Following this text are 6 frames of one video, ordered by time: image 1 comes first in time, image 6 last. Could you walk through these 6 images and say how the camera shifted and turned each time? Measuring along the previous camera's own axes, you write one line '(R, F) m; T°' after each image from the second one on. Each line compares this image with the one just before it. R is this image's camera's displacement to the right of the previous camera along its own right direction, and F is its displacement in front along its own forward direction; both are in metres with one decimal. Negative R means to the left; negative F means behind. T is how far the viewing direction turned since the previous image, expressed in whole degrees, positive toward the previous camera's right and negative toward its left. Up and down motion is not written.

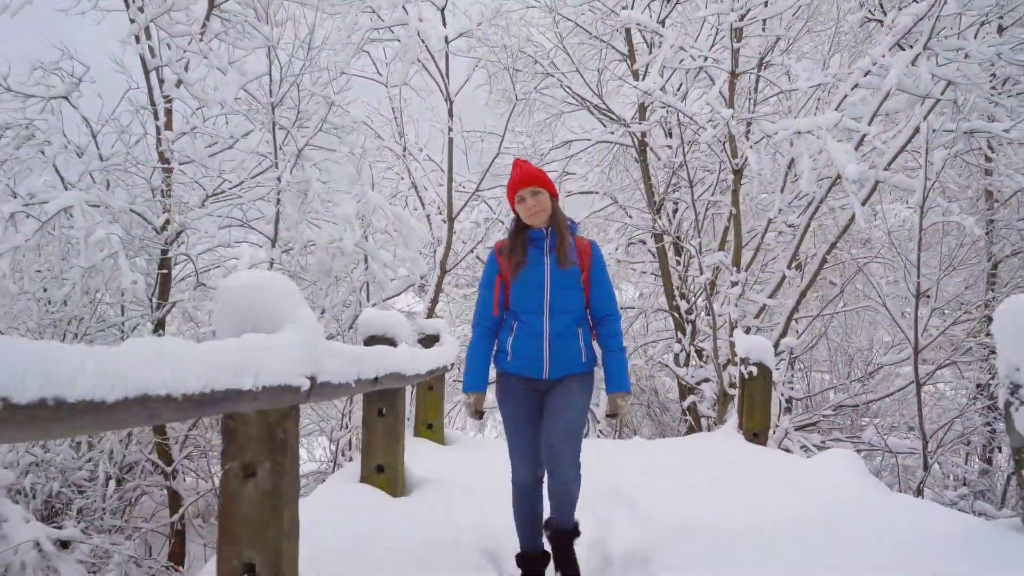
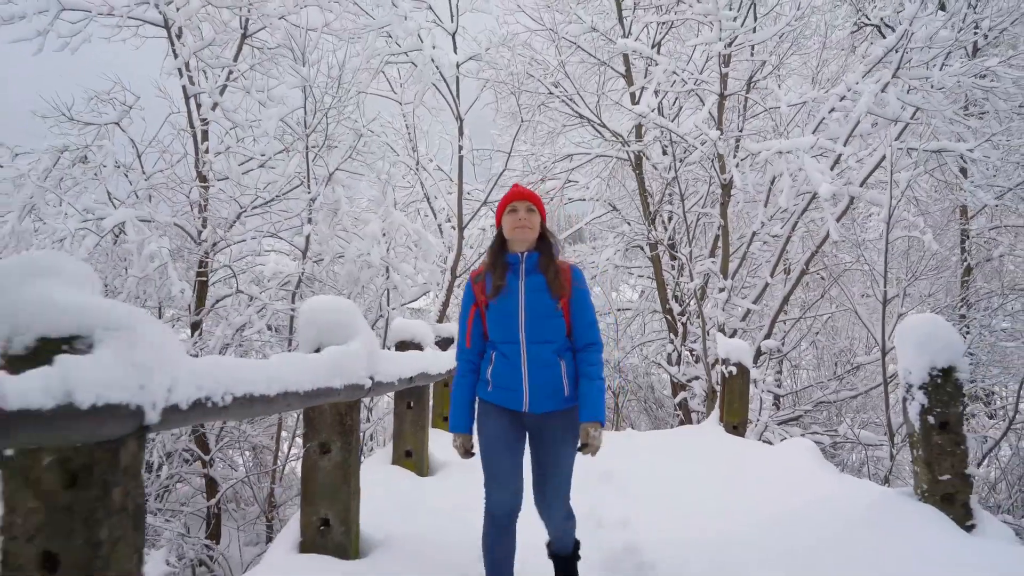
(0.0, -0.5) m; 0°
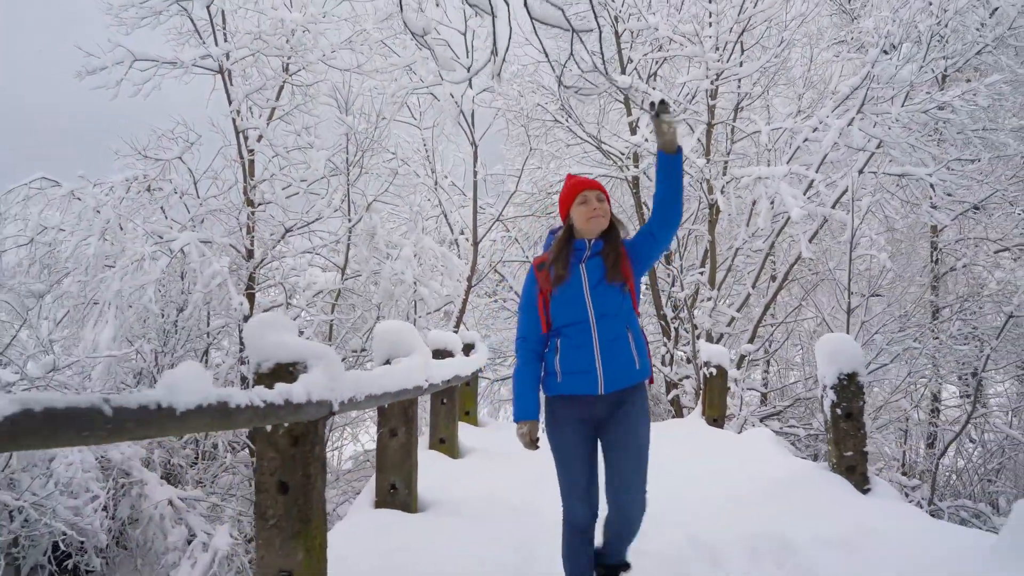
(-0.1, -0.8) m; 0°
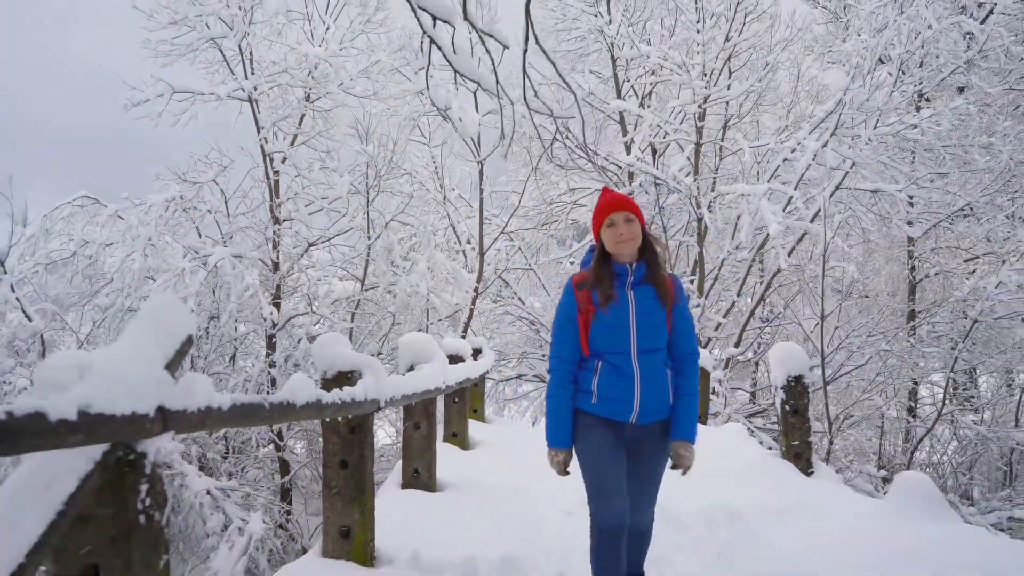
(0.0, -0.6) m; 0°
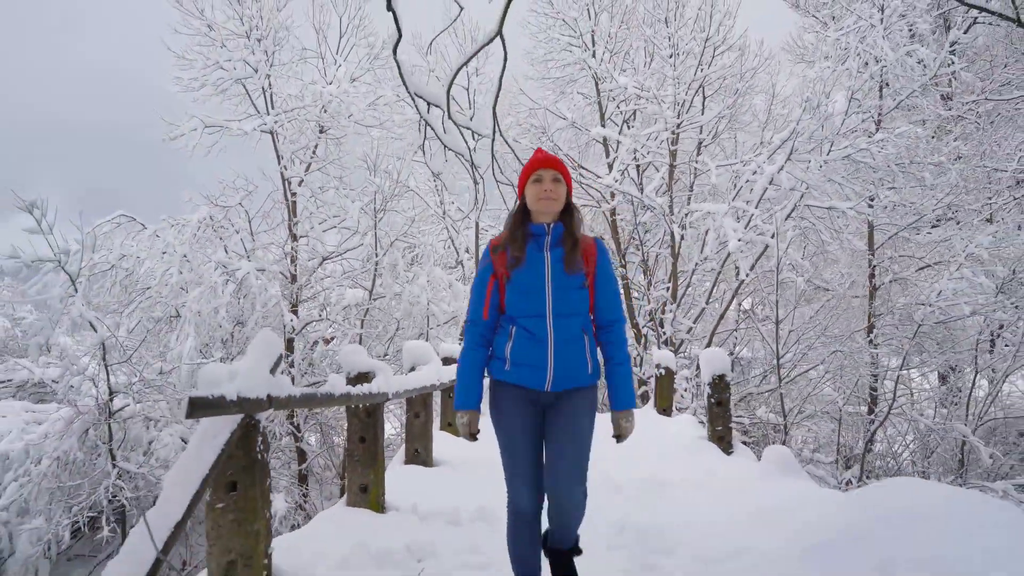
(+0.2, -0.9) m; 0°
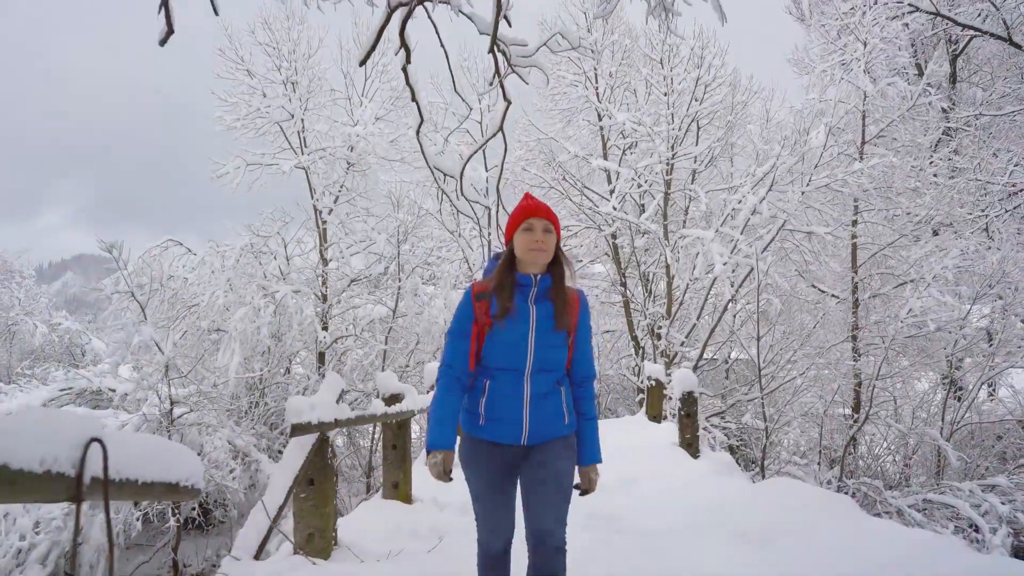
(+0.1, -0.9) m; -1°
